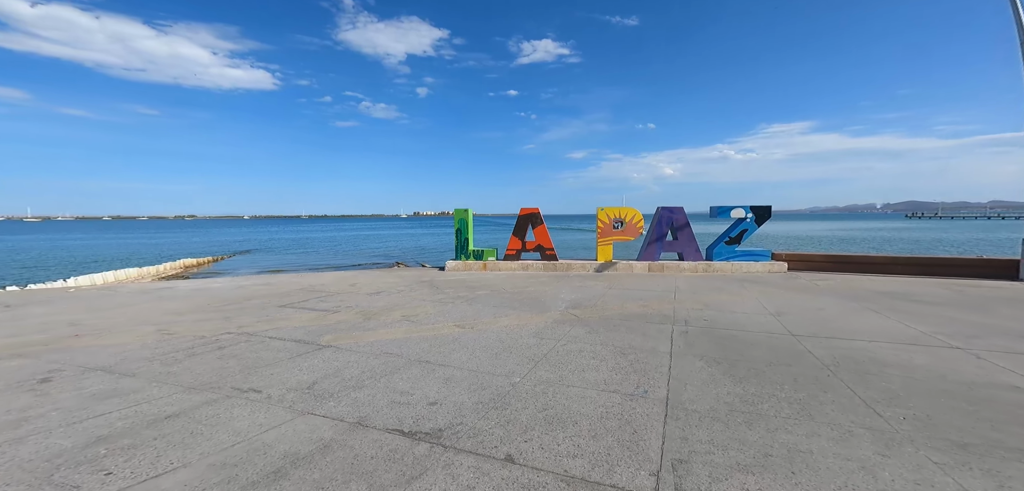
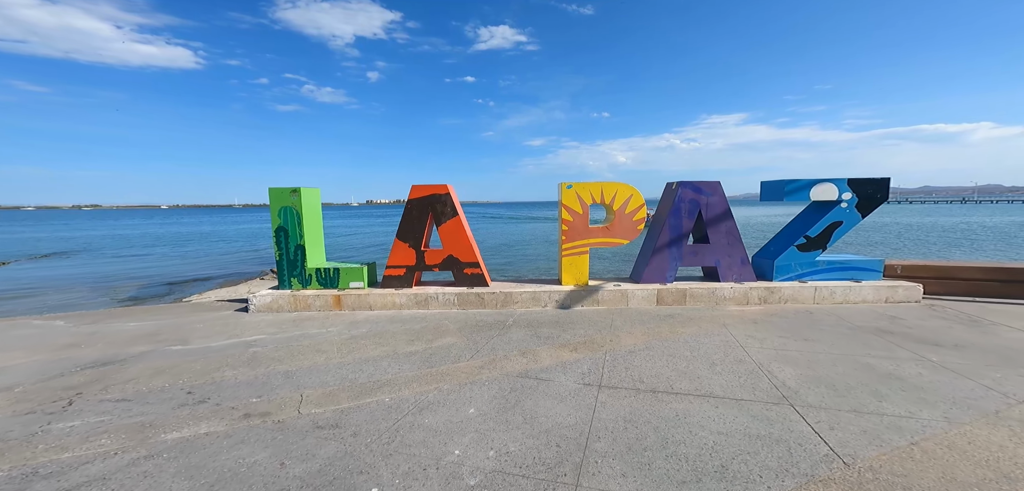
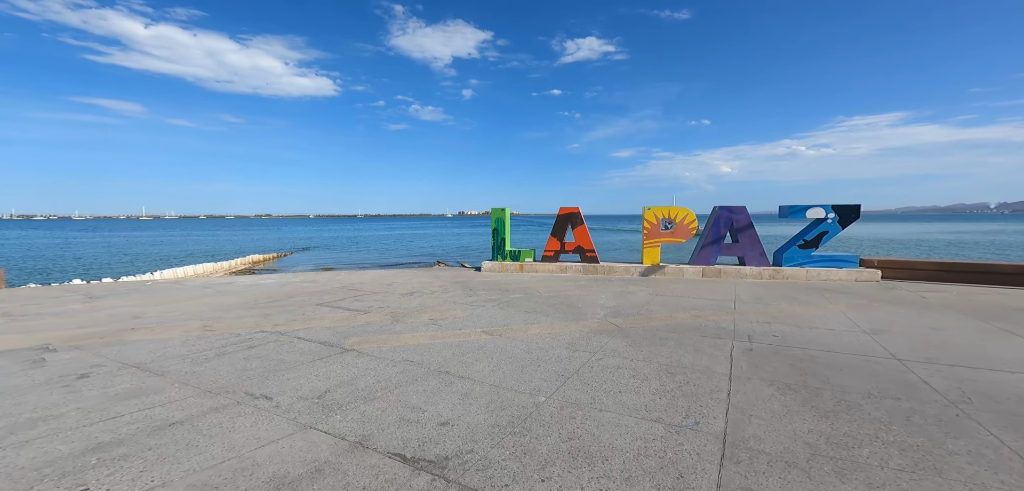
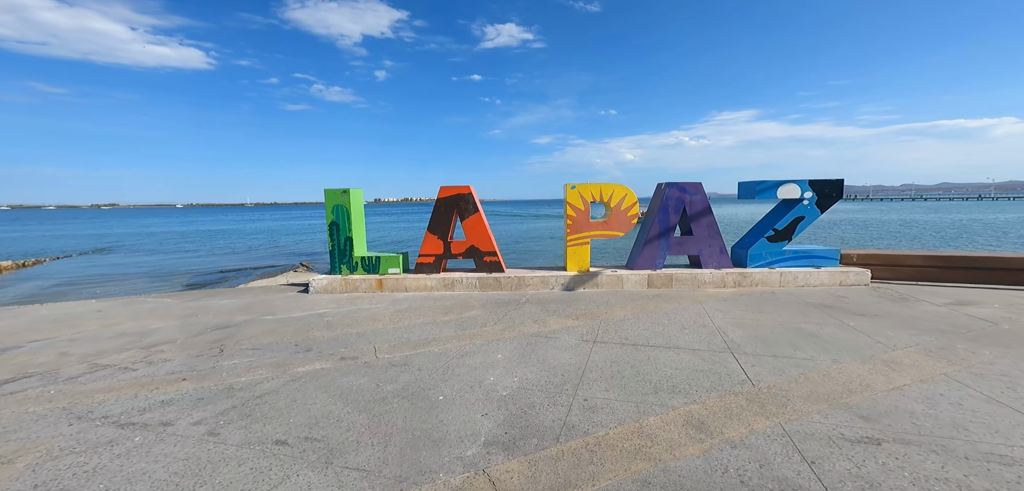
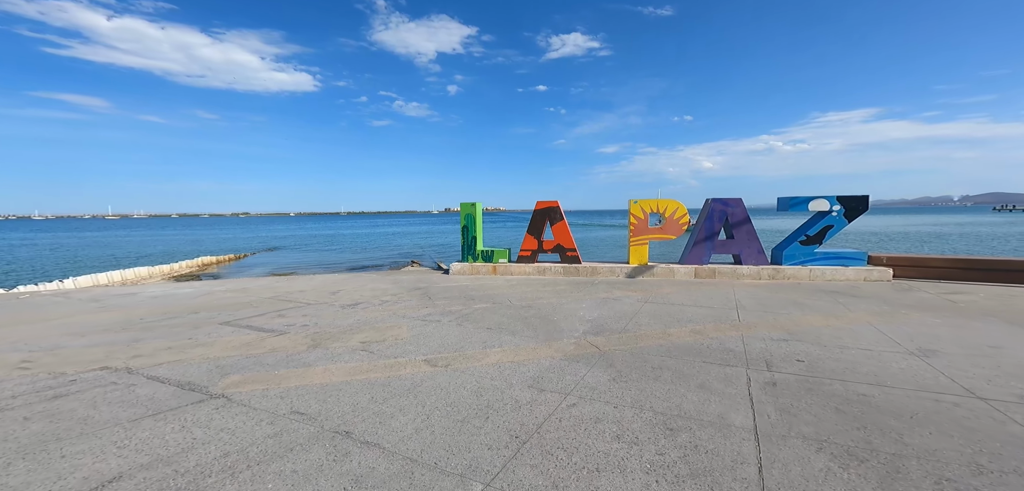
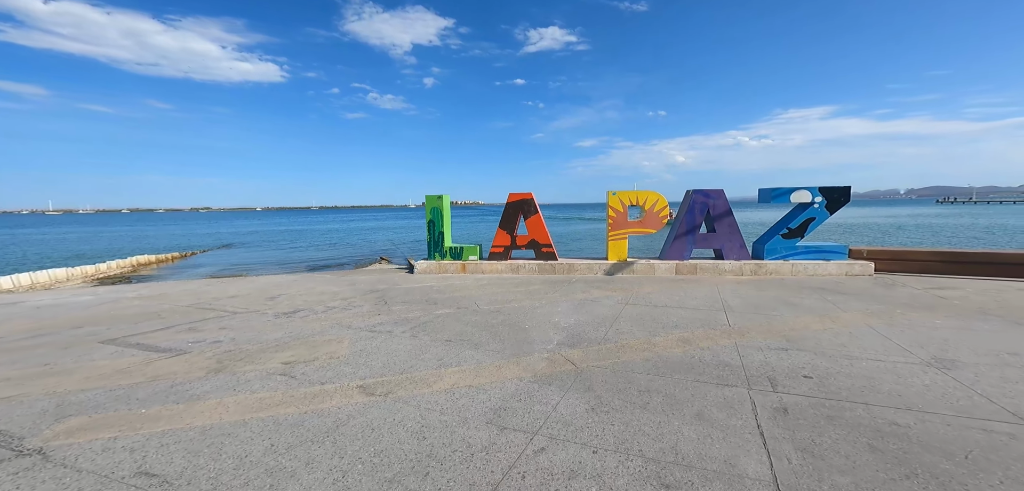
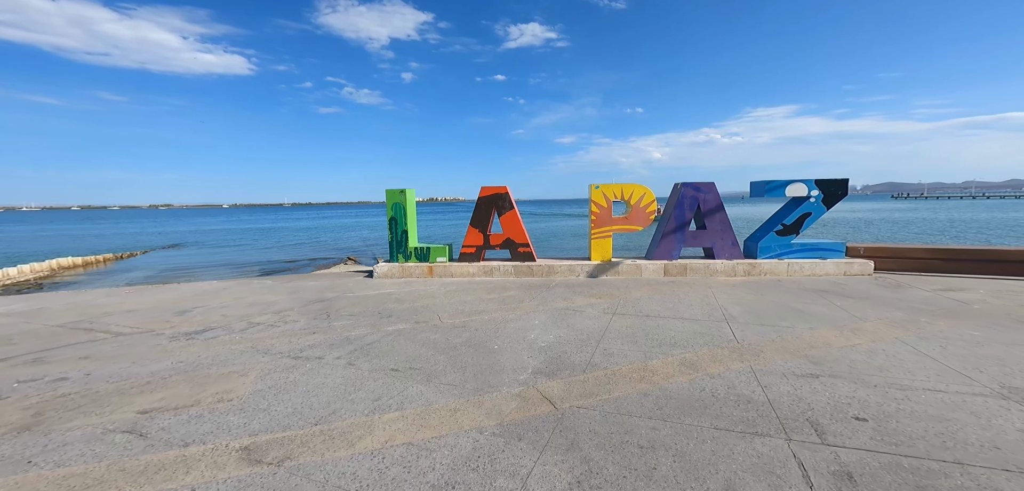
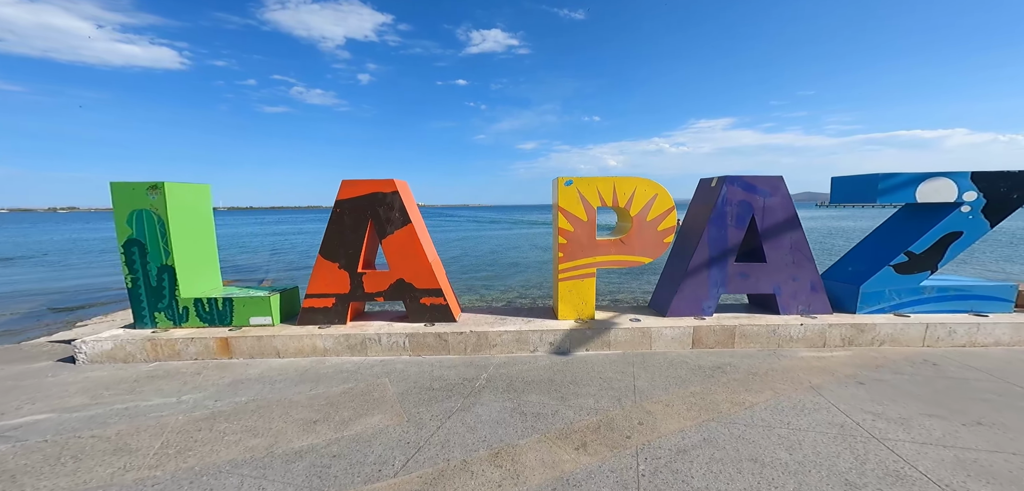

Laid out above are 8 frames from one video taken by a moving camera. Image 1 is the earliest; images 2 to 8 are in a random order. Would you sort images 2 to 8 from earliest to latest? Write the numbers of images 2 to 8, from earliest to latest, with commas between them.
3, 5, 6, 7, 4, 2, 8
